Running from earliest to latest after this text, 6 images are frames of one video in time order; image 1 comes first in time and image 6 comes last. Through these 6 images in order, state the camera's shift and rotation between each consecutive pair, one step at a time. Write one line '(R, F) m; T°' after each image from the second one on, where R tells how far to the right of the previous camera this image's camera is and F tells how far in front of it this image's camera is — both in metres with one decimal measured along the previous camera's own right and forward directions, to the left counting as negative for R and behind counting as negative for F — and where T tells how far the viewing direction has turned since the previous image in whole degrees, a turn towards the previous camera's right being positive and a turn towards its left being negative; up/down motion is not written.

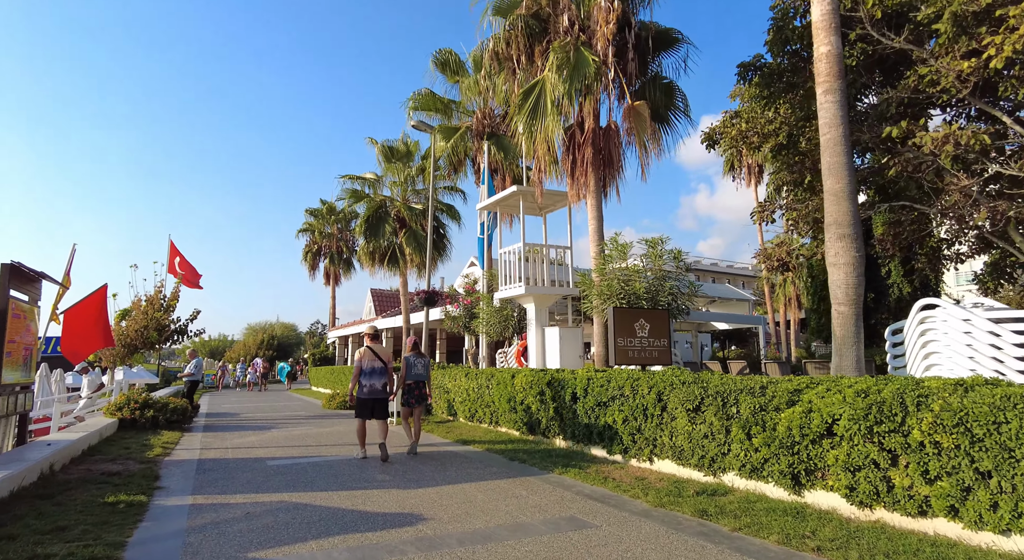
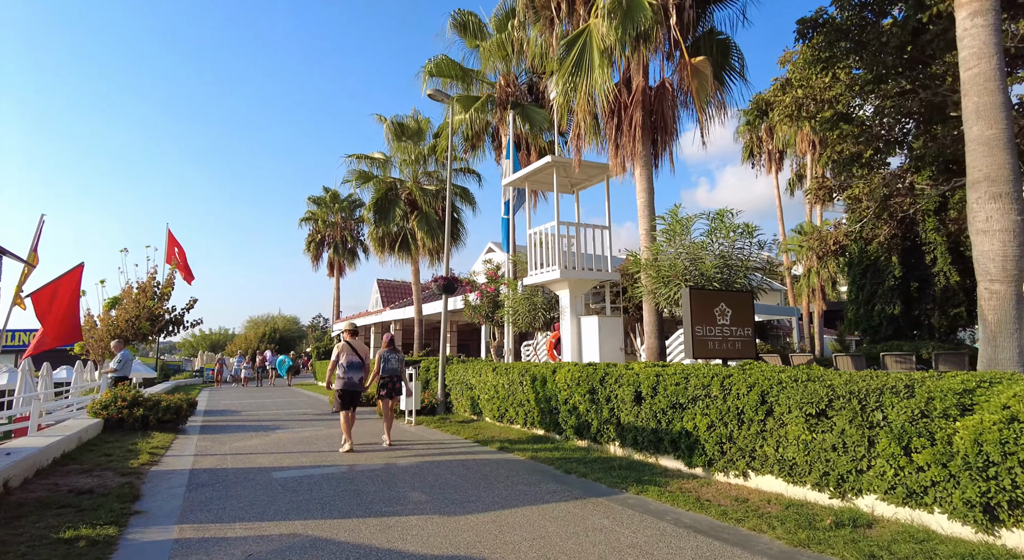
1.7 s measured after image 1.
(-0.6, +1.5) m; 0°
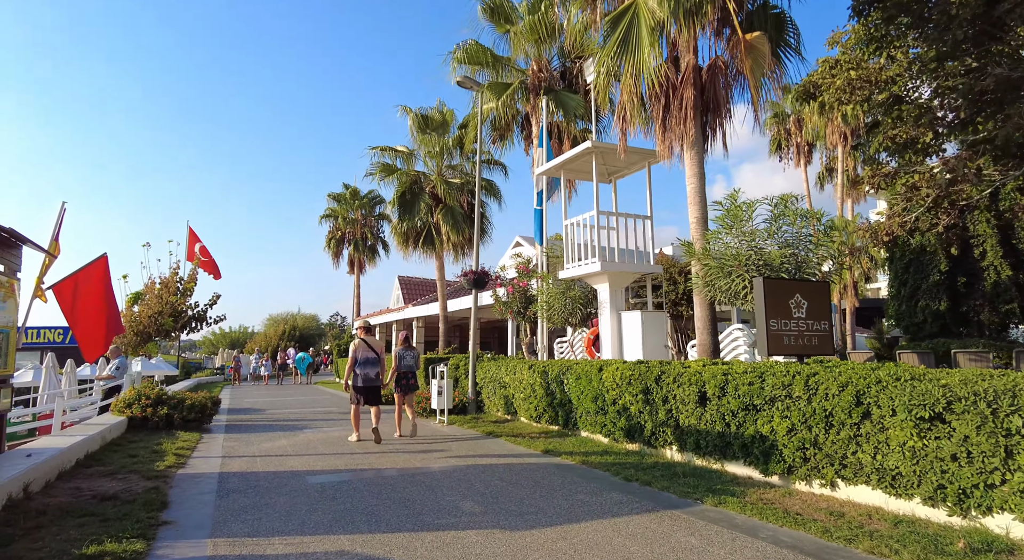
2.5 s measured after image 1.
(-0.4, +0.6) m; -1°
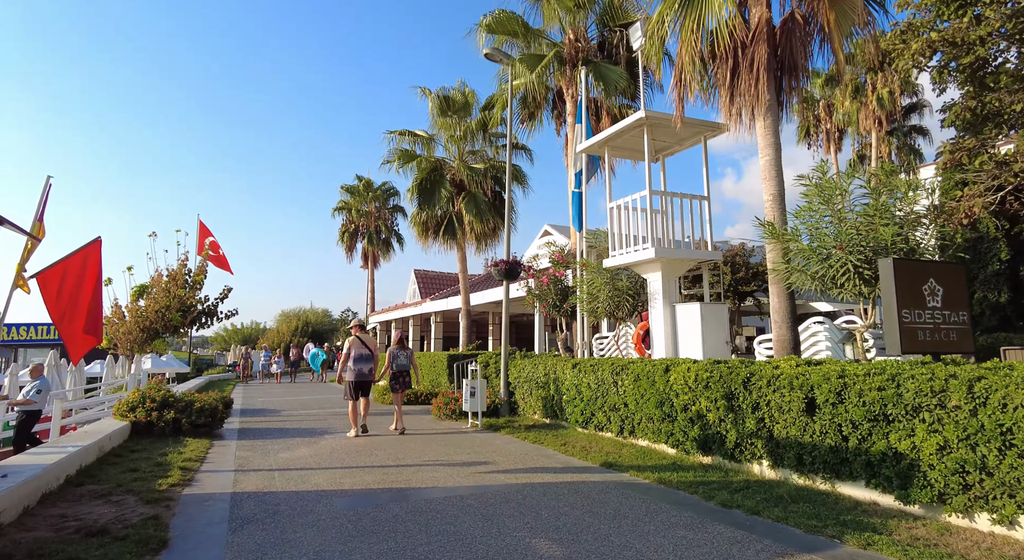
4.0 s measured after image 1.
(-0.5, +1.2) m; -1°
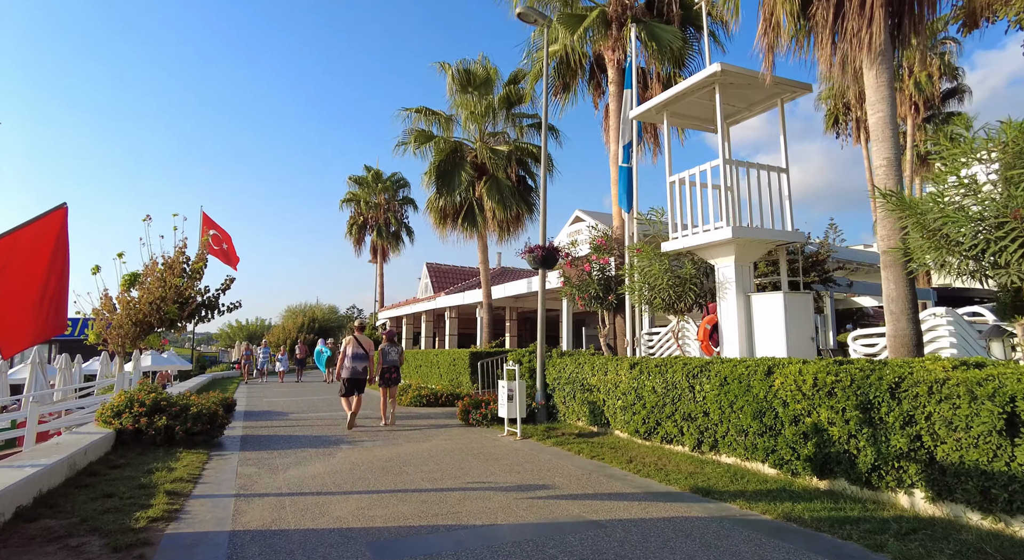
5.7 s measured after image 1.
(-0.6, +1.5) m; 0°
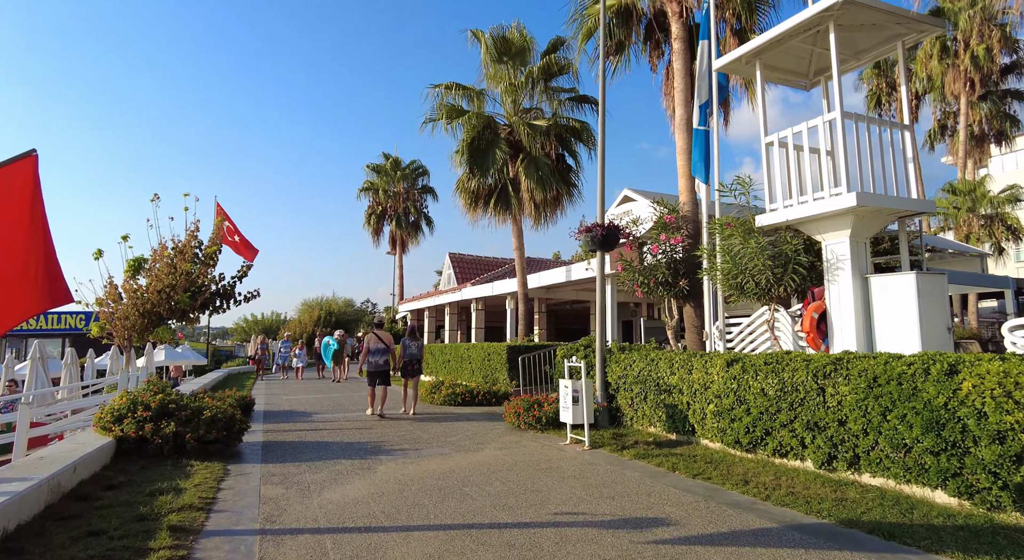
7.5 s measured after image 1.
(-0.7, +1.4) m; -1°
